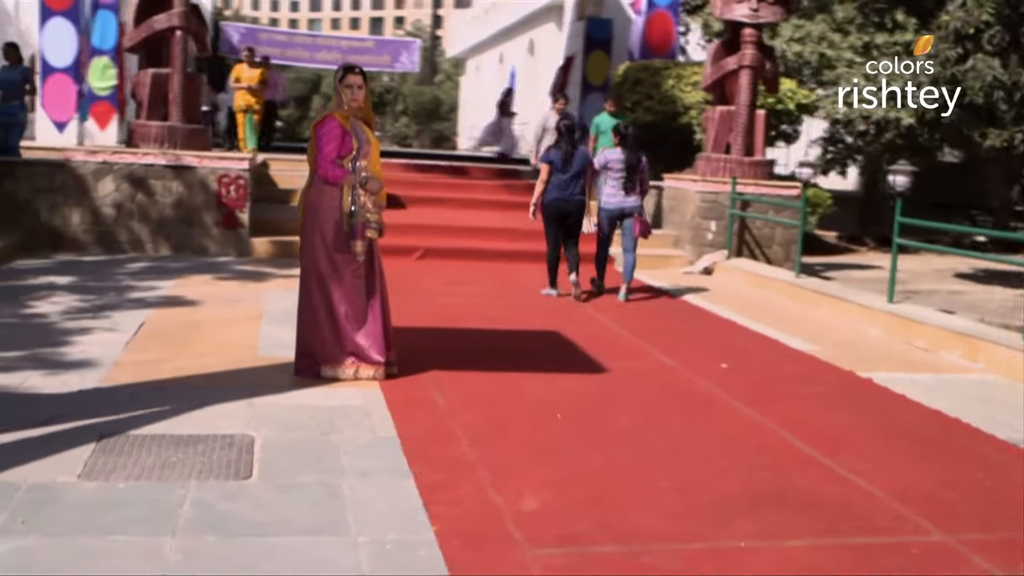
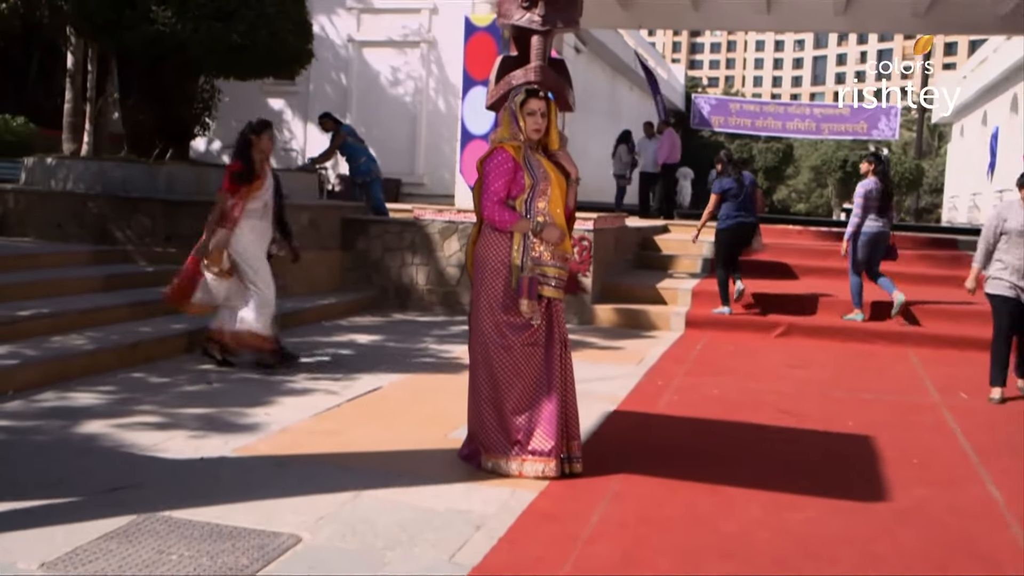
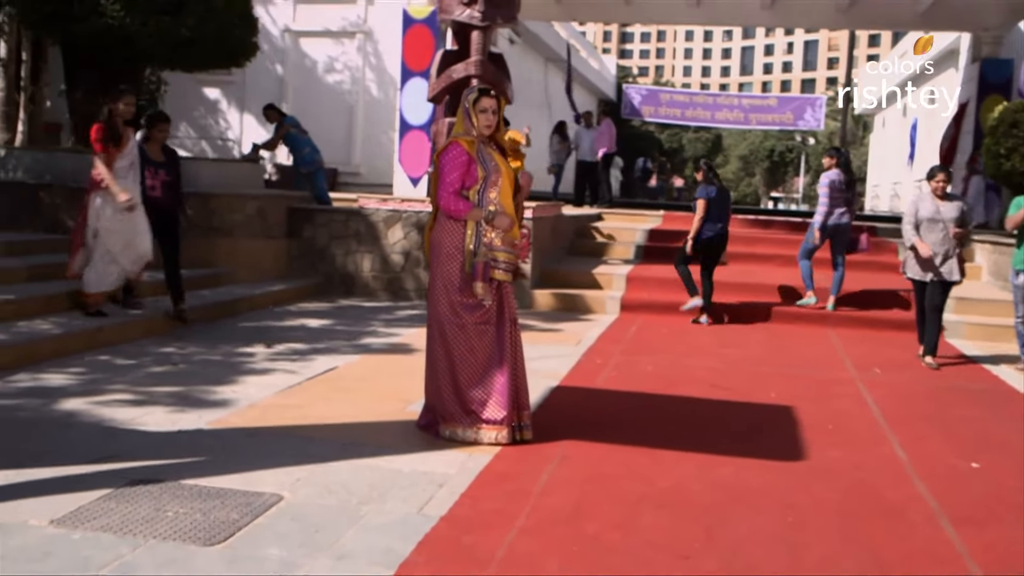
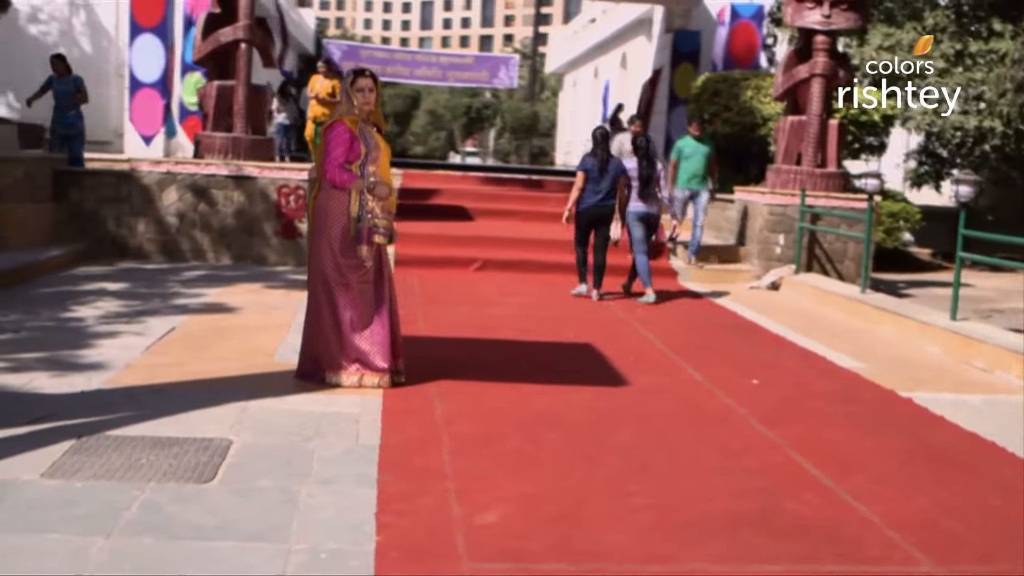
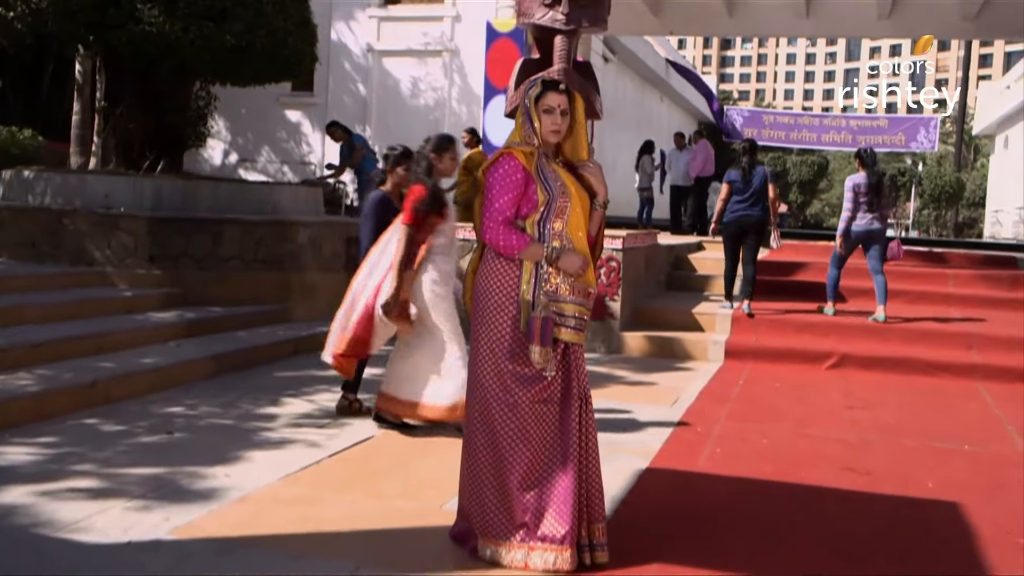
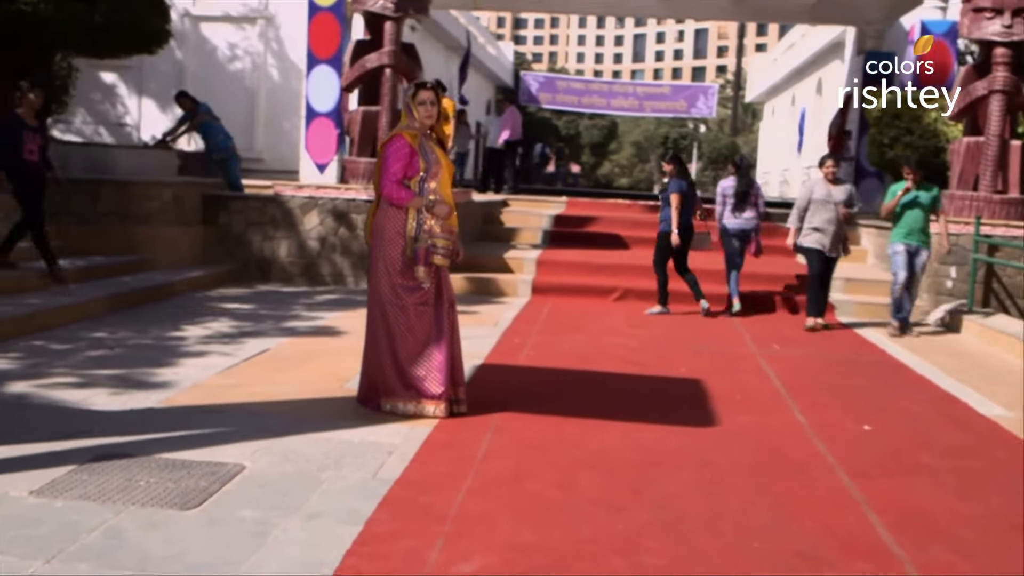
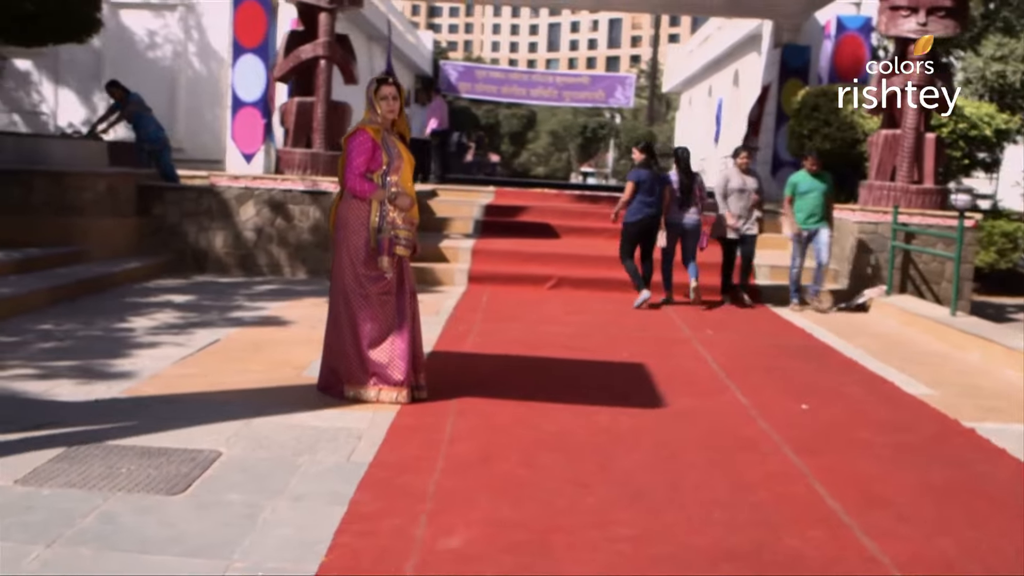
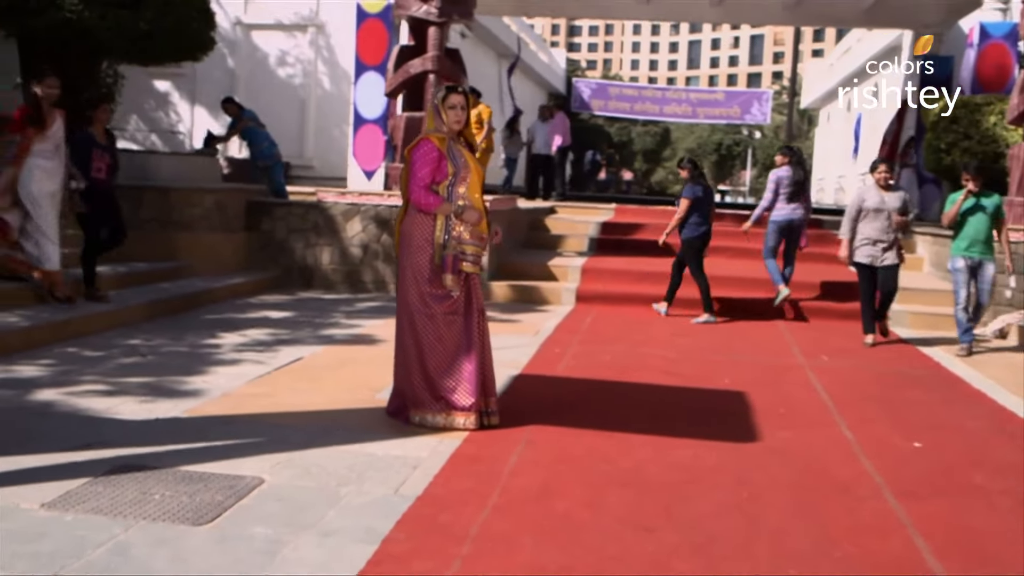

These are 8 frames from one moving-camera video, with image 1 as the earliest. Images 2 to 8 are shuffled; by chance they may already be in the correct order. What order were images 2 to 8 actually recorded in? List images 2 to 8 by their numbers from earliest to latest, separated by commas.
4, 7, 6, 8, 3, 2, 5
